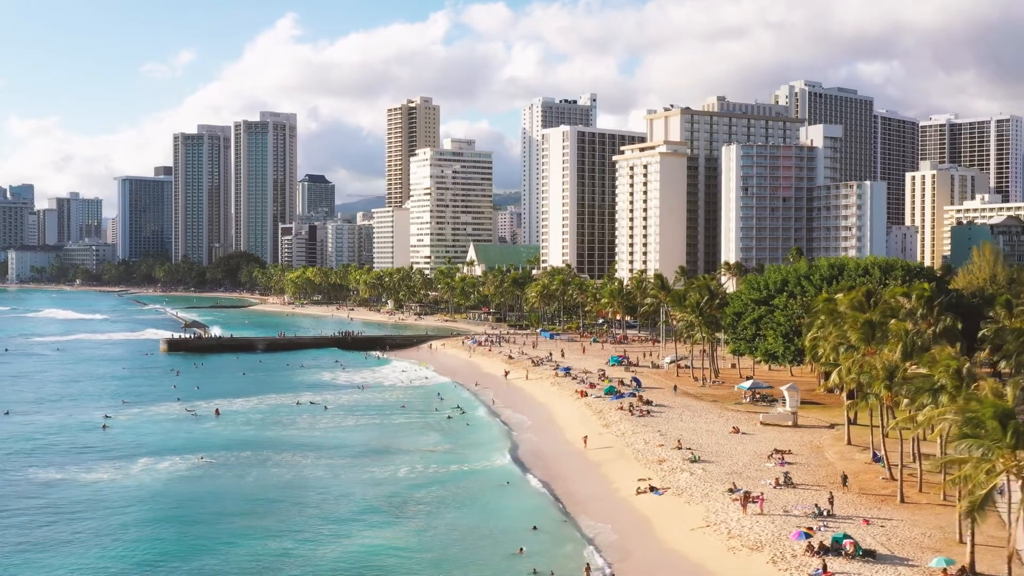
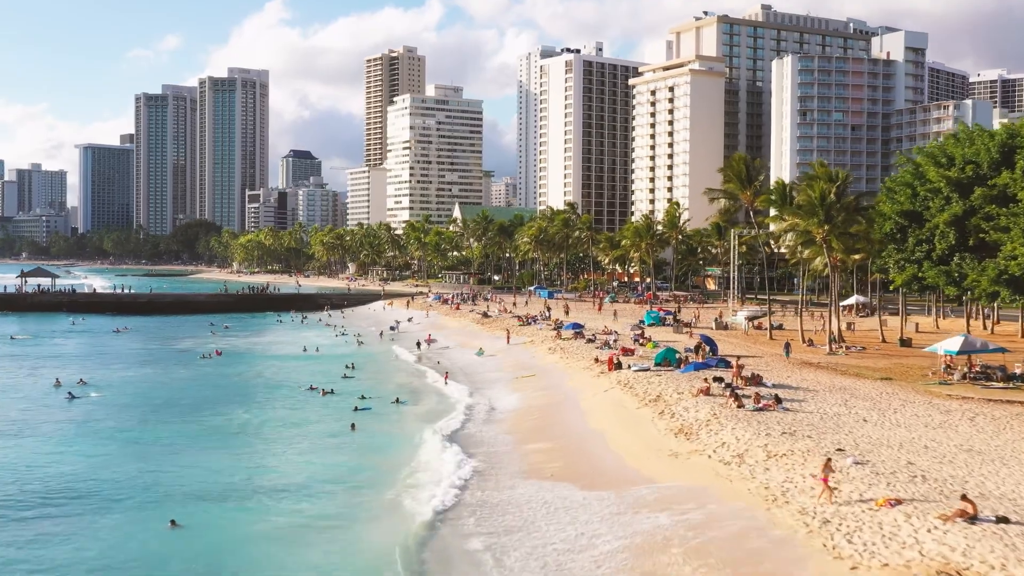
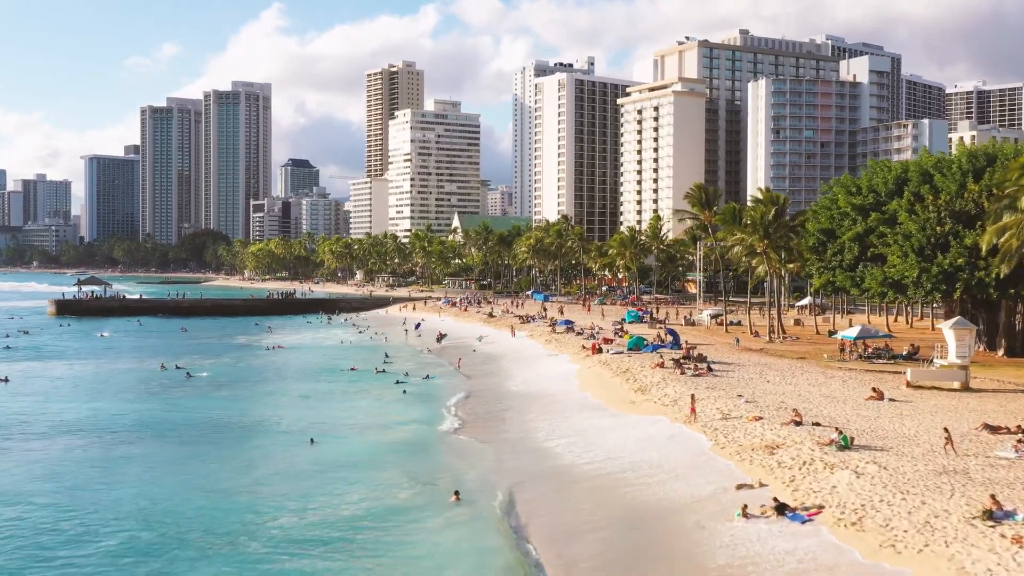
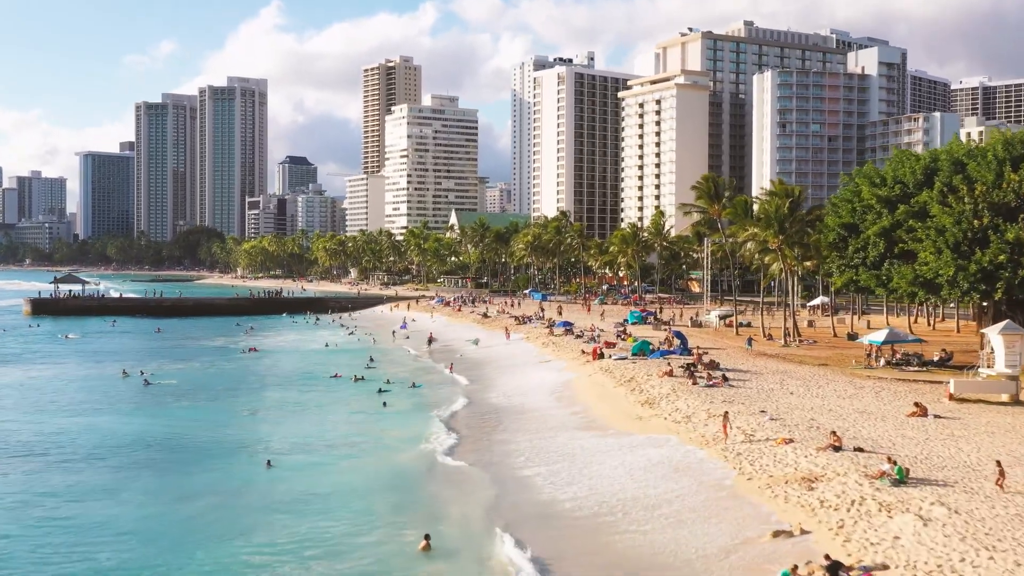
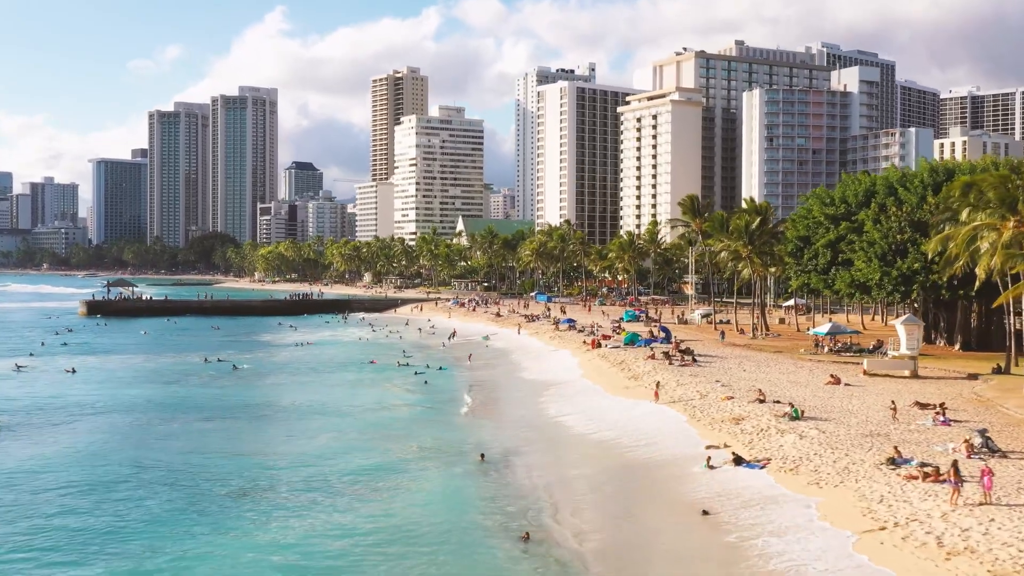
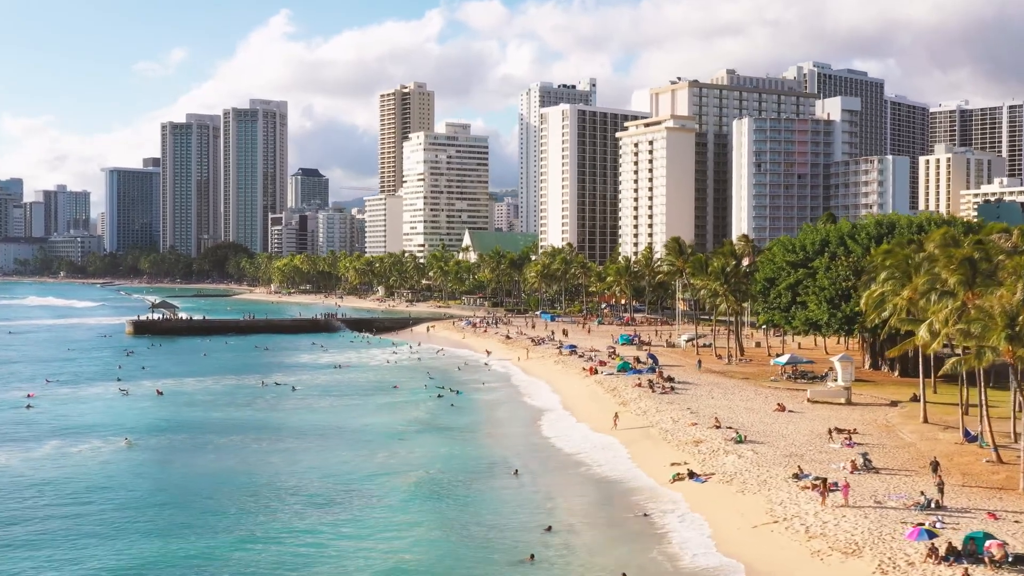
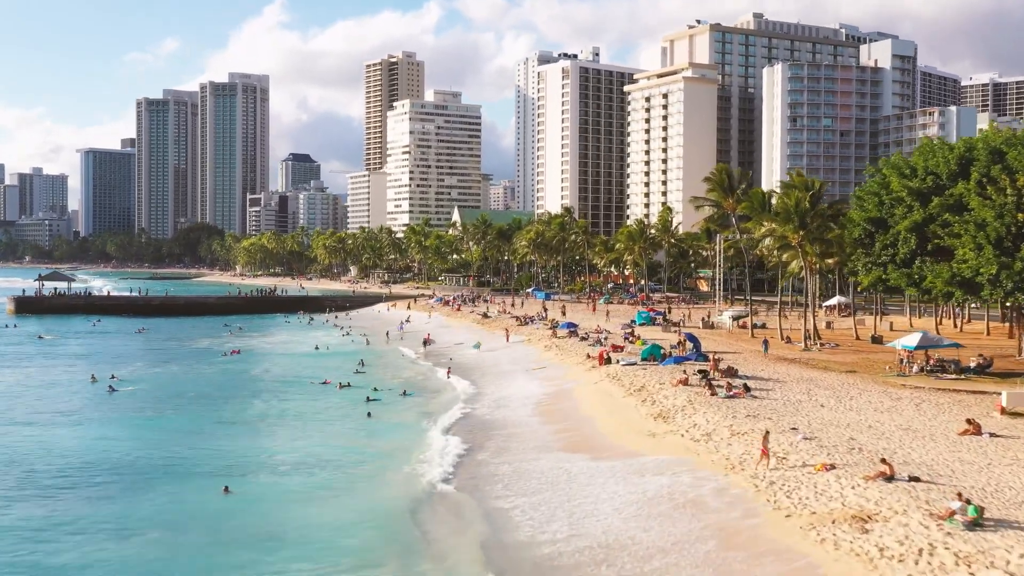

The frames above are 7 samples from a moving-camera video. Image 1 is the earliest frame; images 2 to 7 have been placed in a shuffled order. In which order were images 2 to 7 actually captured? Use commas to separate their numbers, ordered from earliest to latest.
6, 5, 3, 4, 7, 2
